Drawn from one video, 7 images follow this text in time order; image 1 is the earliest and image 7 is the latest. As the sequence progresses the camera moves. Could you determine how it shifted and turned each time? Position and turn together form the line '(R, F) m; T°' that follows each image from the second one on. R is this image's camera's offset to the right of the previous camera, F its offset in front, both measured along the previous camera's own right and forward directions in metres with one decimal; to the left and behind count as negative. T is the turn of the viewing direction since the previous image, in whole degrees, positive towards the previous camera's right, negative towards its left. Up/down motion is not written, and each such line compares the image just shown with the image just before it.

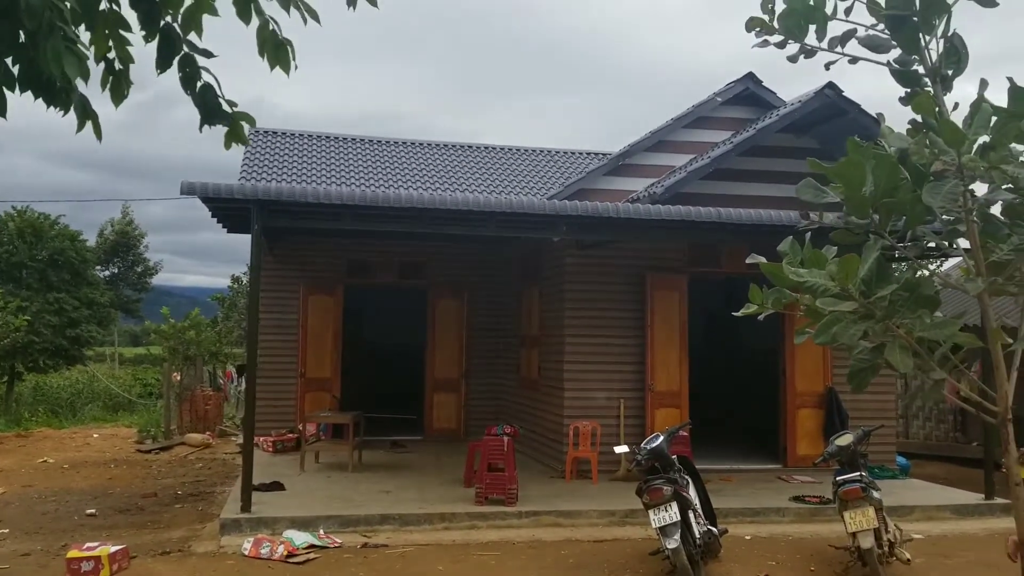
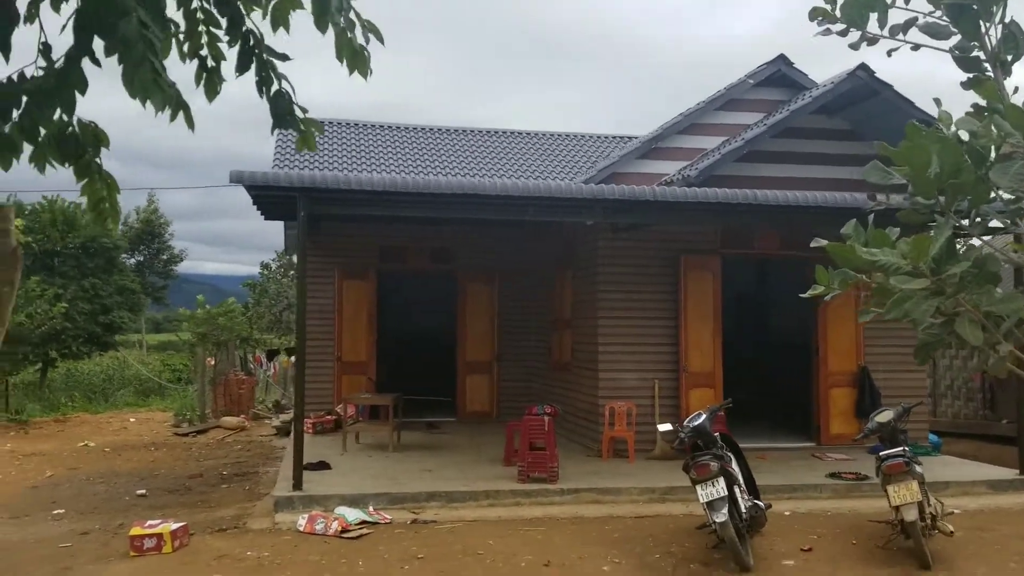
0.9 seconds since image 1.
(-0.2, -0.1) m; -1°
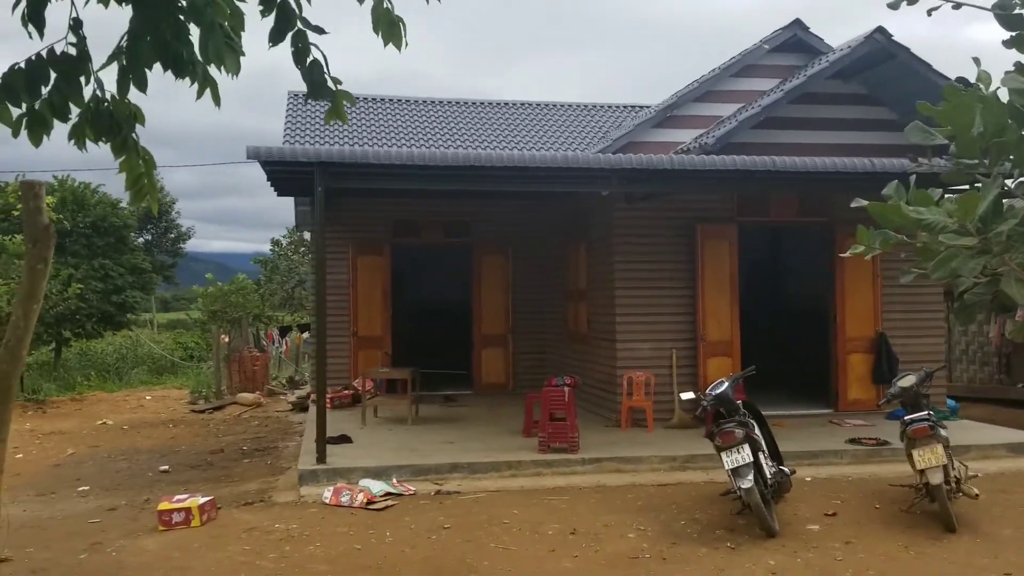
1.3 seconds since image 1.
(-0.1, 0.0) m; 0°
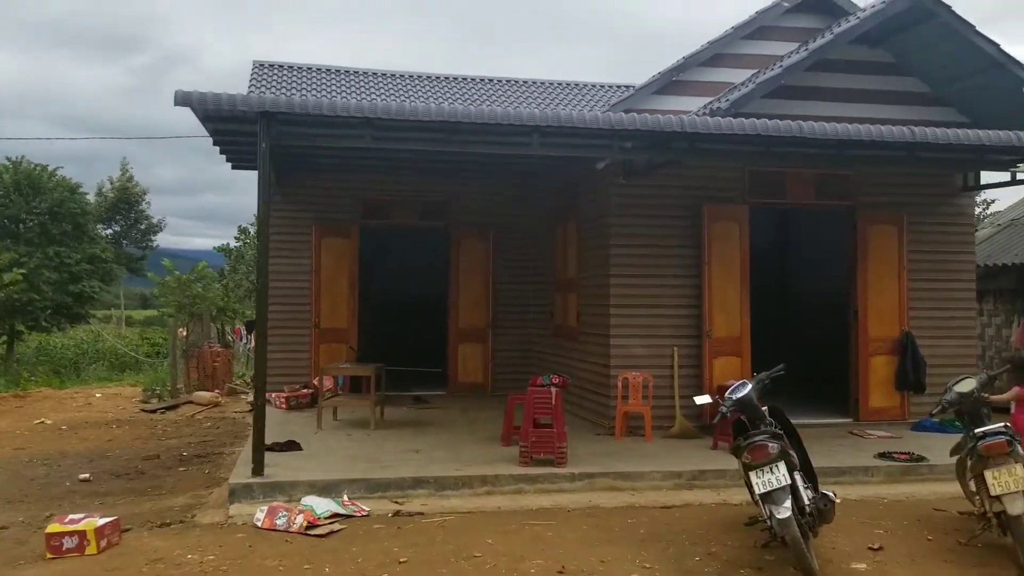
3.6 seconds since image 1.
(0.0, +1.0) m; +1°
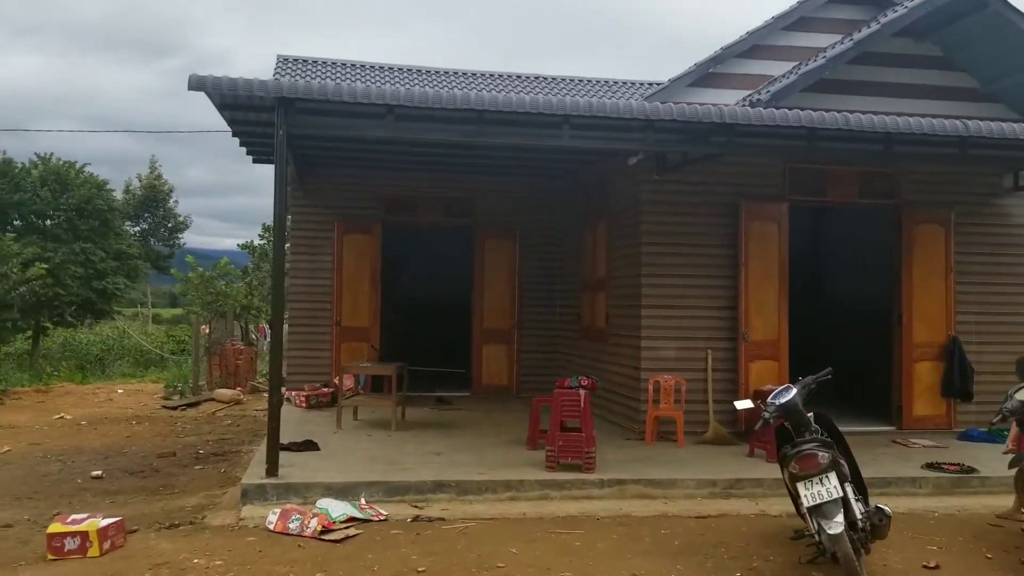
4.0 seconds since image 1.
(0.0, +0.3) m; -2°
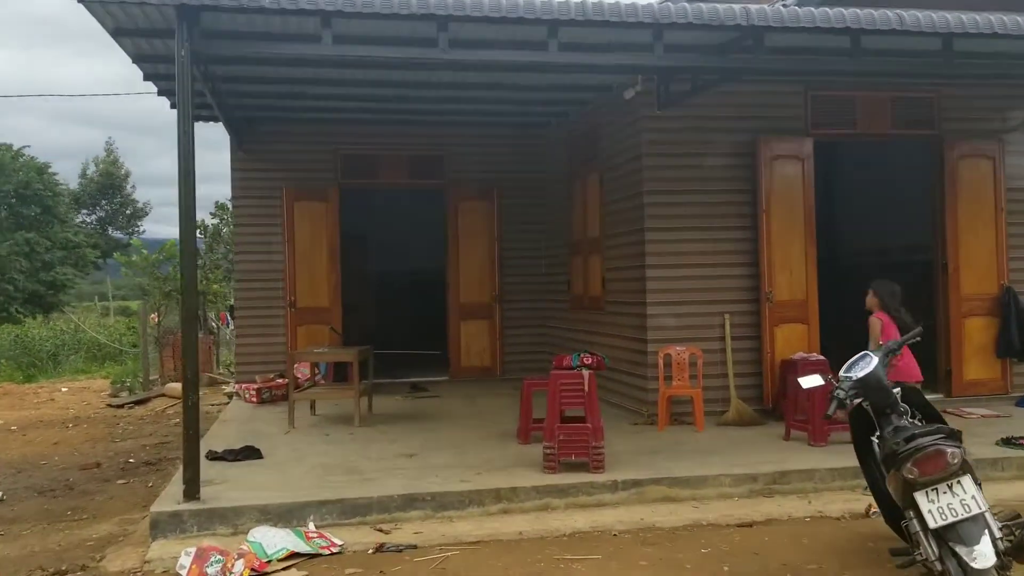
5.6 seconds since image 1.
(0.0, +1.1) m; +1°
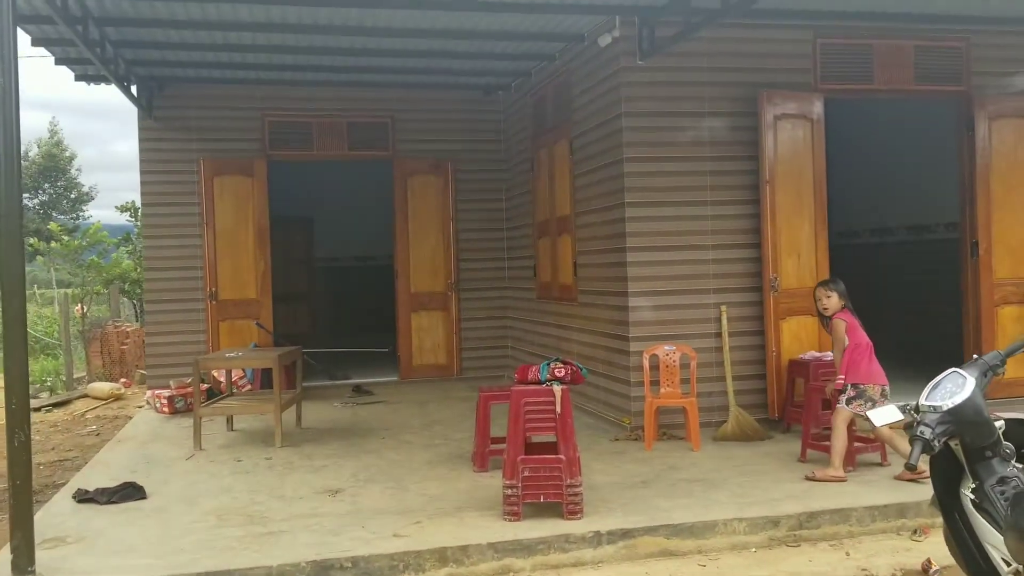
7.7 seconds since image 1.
(+0.1, +1.0) m; +2°
